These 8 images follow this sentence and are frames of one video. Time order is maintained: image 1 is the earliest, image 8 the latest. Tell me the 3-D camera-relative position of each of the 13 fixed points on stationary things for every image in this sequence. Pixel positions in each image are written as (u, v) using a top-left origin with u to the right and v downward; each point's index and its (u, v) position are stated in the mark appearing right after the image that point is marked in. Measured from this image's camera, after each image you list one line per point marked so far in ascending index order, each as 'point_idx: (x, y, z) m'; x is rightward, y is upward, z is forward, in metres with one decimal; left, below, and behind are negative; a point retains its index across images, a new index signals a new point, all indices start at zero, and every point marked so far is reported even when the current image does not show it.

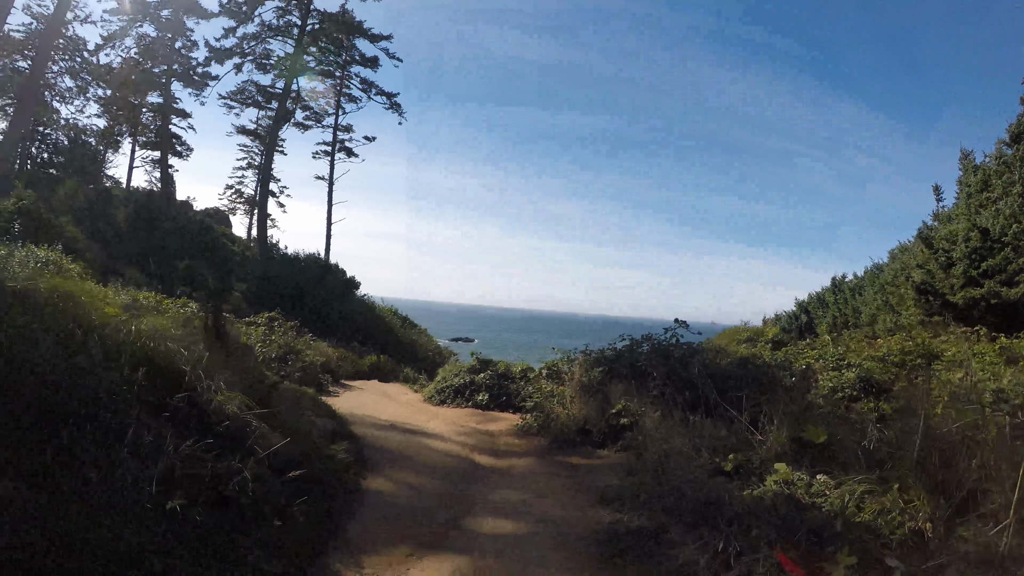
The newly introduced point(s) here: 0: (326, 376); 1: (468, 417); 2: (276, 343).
0: (-3.2, -1.5, +10.8) m
1: (-0.6, -1.7, +8.5) m
2: (-4.0, -0.9, +10.7) m
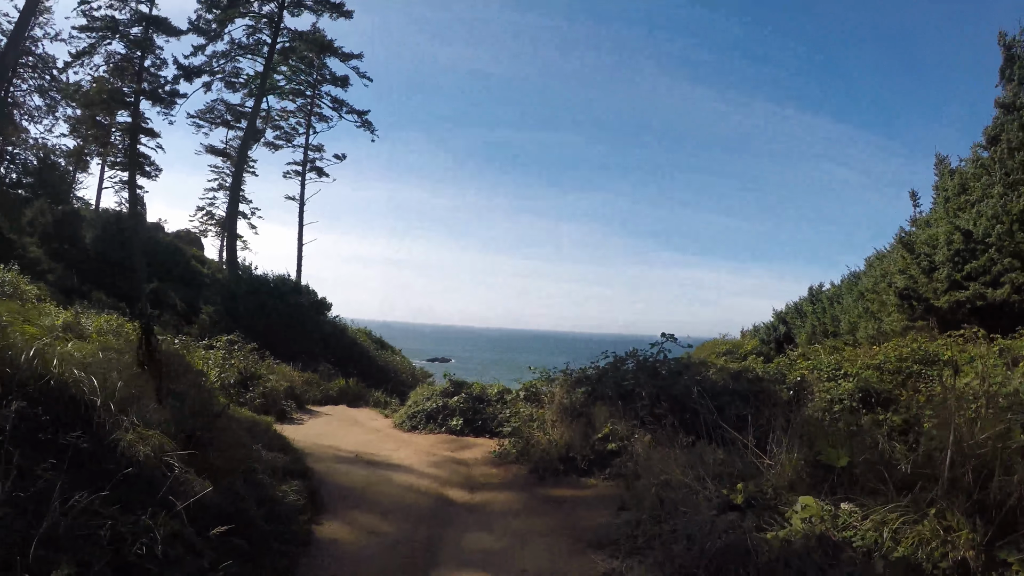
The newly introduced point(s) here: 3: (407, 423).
0: (-3.5, -1.8, +10.1) m
1: (-0.8, -1.9, +7.9) m
2: (-4.3, -1.3, +10.0) m
3: (-1.4, -1.9, +9.0) m
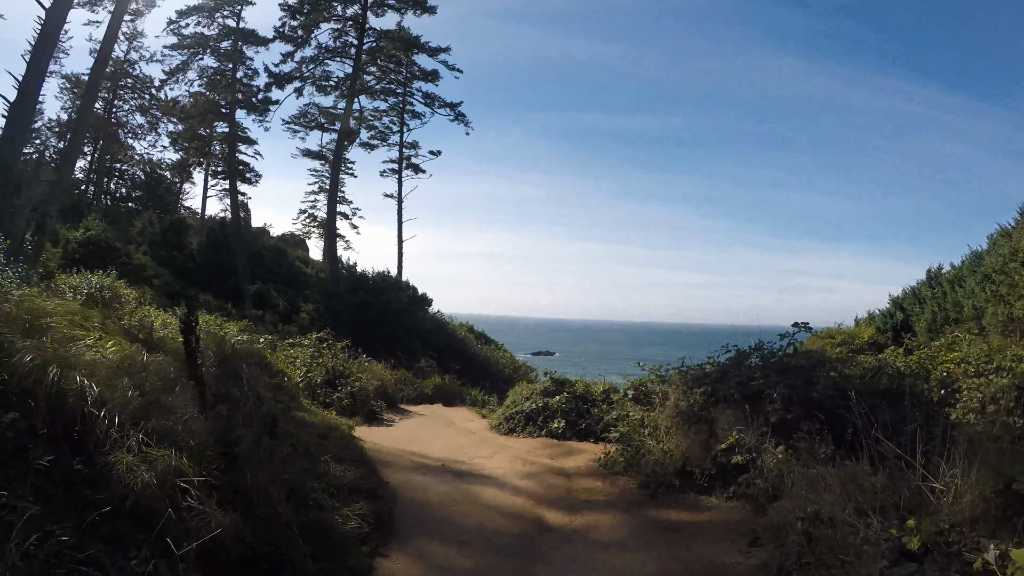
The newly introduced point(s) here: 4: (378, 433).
0: (-2.1, -1.7, +9.7) m
1: (+0.3, -1.8, +7.1) m
2: (-2.9, -1.2, +9.7) m
3: (-0.1, -1.8, +8.2) m
4: (-1.7, -1.8, +7.8) m
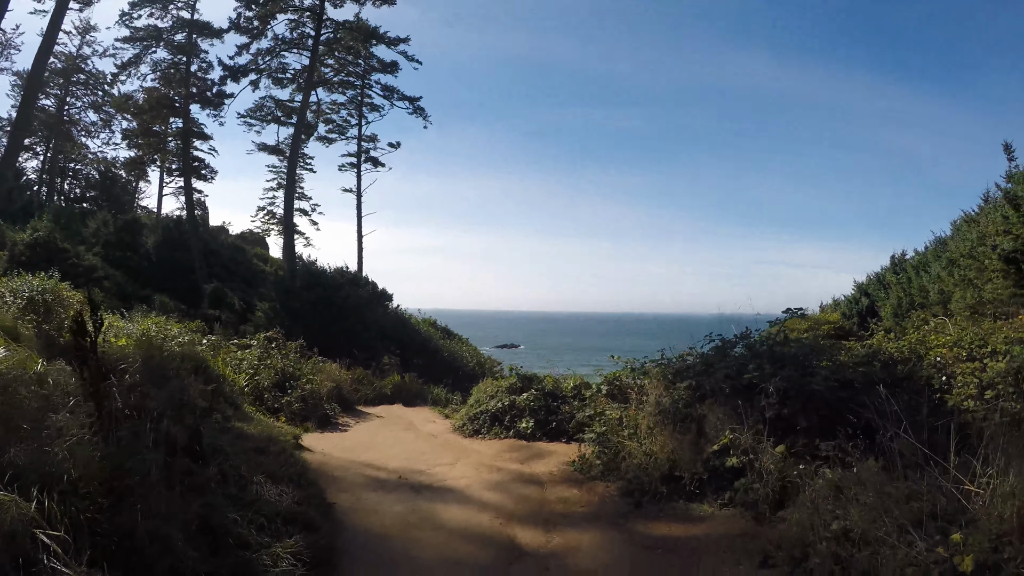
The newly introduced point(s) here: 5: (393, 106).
0: (-2.5, -1.7, +8.9) m
1: (0.0, -1.7, +6.5) m
2: (-3.4, -1.1, +8.9) m
3: (-0.5, -1.7, +7.6) m
4: (-2.1, -1.7, +7.1) m
5: (-3.7, +5.6, +19.3) m
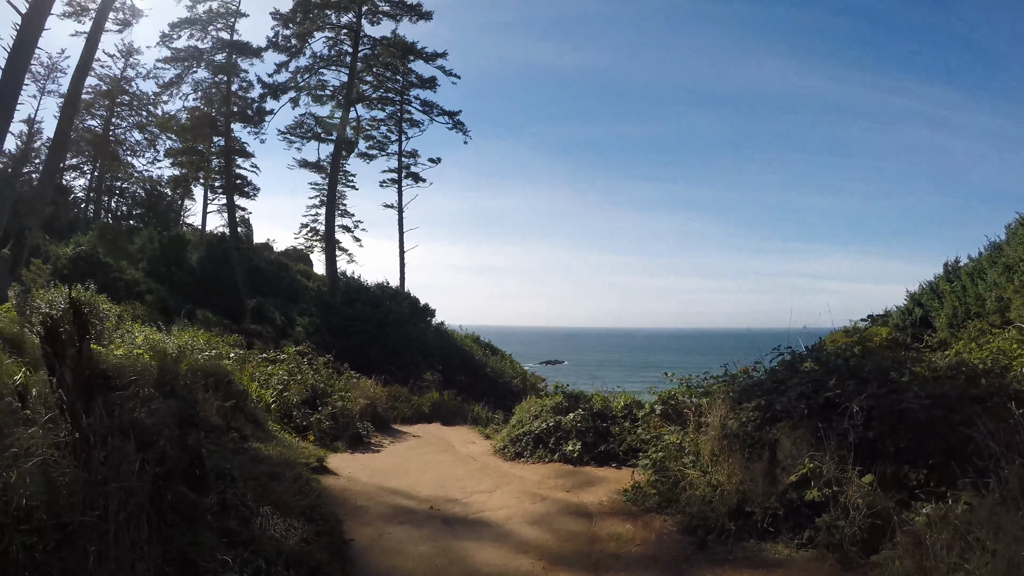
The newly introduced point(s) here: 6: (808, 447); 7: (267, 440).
0: (-2.0, -1.8, +8.5) m
1: (+0.4, -1.8, +5.9) m
2: (-2.8, -1.3, +8.5) m
3: (-0.1, -1.8, +7.0) m
4: (-1.6, -1.8, +6.6) m
5: (-2.5, +5.2, +19.1) m
6: (+2.0, -1.1, +4.2) m
7: (-2.5, -1.5, +6.3) m
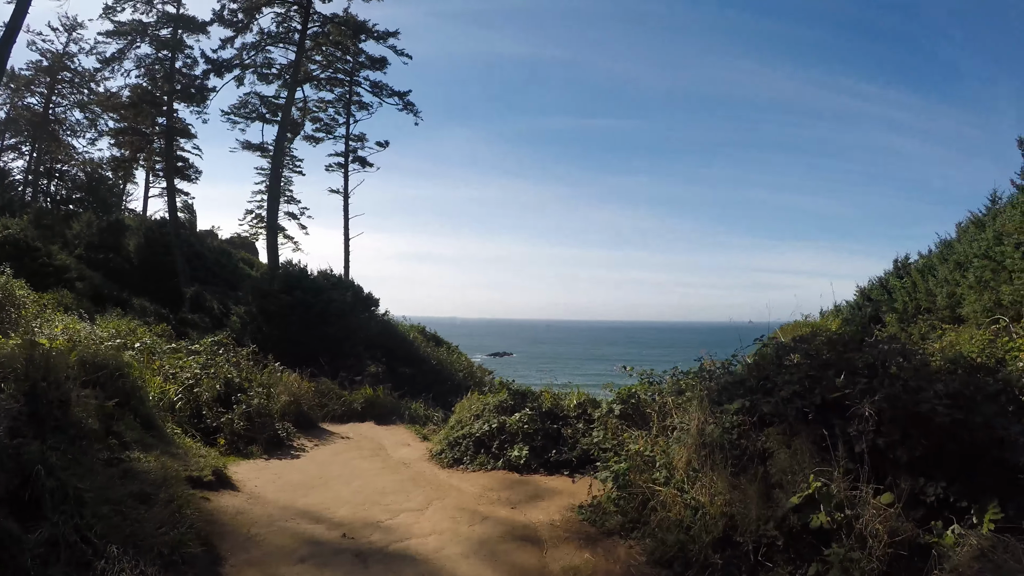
0: (-2.6, -1.6, +7.5) m
1: (-0.1, -1.6, +5.0) m
2: (-3.5, -1.1, +7.4) m
3: (-0.6, -1.6, +6.1) m
4: (-2.2, -1.6, +5.6) m
5: (-3.8, +5.6, +17.9) m
6: (+1.6, -0.9, +3.5) m
7: (-3.0, -1.3, +5.3) m
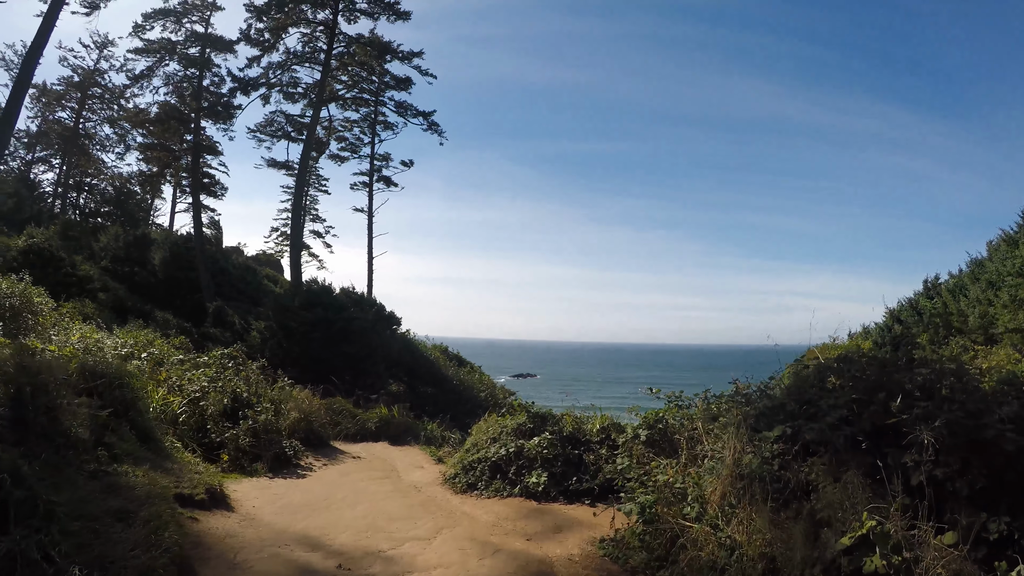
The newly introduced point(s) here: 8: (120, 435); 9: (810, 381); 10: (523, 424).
0: (-2.4, -1.7, +7.2) m
1: (0.0, -1.7, +4.7) m
2: (-3.3, -1.2, +7.2) m
3: (-0.5, -1.7, +5.8) m
4: (-2.0, -1.7, +5.3) m
5: (-3.2, +5.1, +17.9) m
6: (+1.7, -1.0, +3.1) m
7: (-2.8, -1.4, +5.0) m
8: (-3.2, -1.2, +5.2) m
9: (+1.9, -0.6, +3.8) m
10: (+0.1, -1.3, +6.0) m
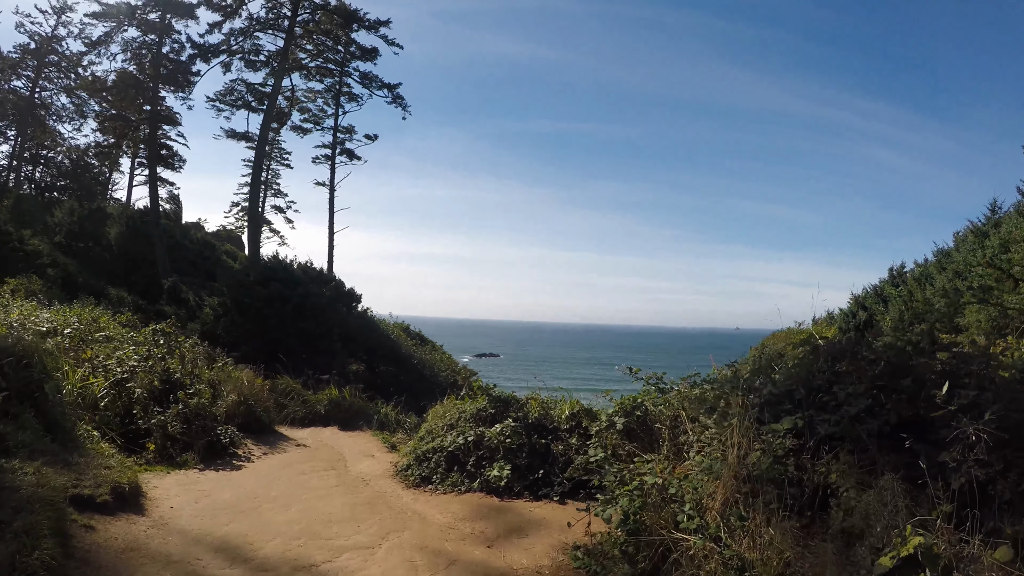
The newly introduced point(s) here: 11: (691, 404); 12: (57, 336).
0: (-2.8, -1.4, +6.5) m
1: (-0.3, -1.5, +4.1) m
2: (-3.6, -0.9, +6.4) m
3: (-0.8, -1.5, +5.2) m
4: (-2.3, -1.5, +4.6) m
5: (-4.0, +5.7, +16.9) m
6: (+1.5, -0.9, +2.5) m
7: (-3.1, -1.1, +4.3) m
8: (-3.5, -1.0, +4.4) m
9: (+1.7, -0.4, +3.3) m
10: (-0.2, -1.0, +5.4) m
11: (+1.1, -0.7, +3.8) m
12: (-4.9, -0.5, +6.7) m
